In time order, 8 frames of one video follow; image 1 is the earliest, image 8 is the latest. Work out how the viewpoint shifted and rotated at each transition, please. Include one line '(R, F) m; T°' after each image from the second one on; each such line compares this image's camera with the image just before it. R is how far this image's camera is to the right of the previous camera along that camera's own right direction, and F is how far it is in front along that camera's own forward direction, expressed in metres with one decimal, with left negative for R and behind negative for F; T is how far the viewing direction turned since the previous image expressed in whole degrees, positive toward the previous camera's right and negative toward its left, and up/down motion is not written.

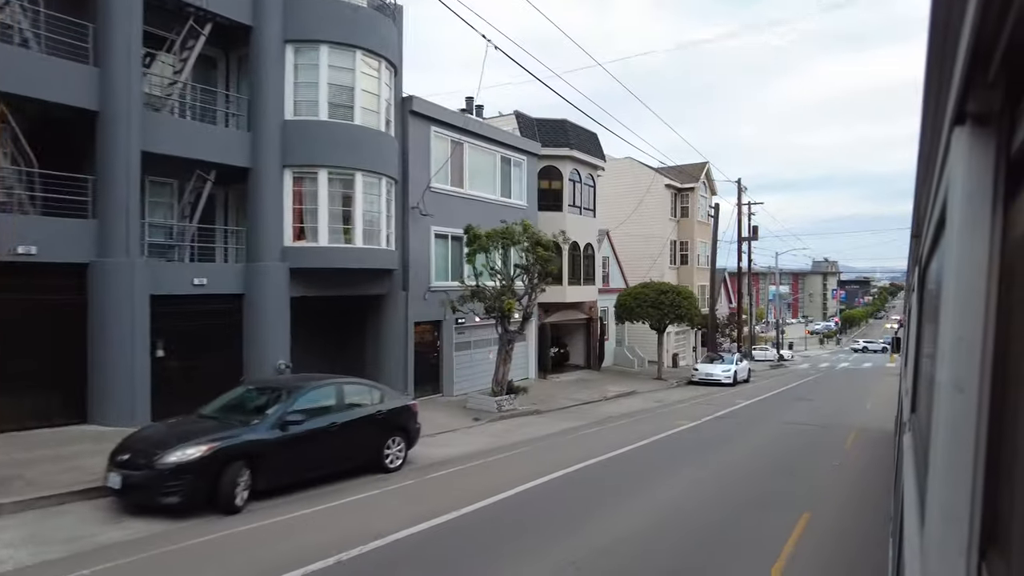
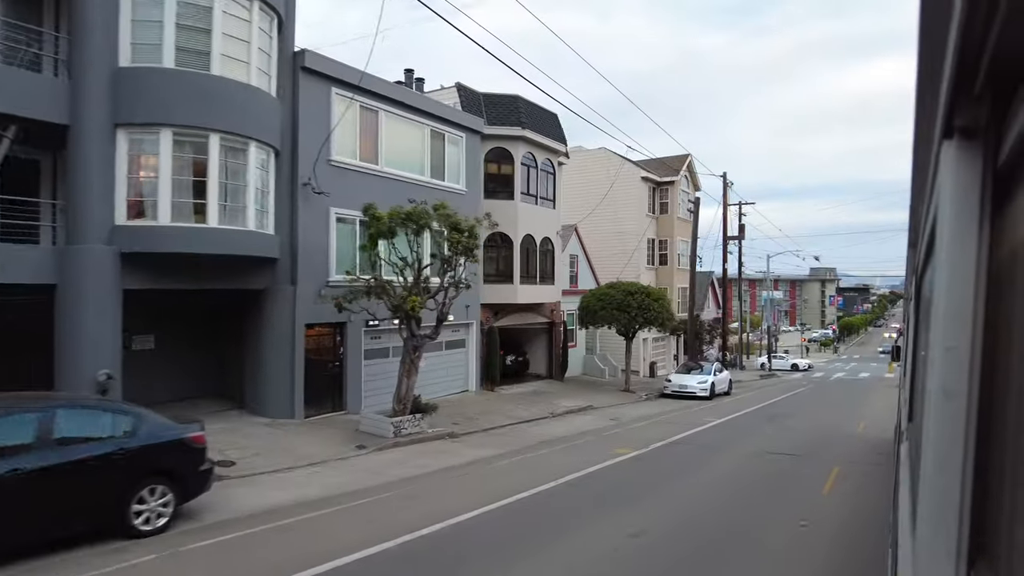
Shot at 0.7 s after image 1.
(+1.9, +3.2) m; 0°
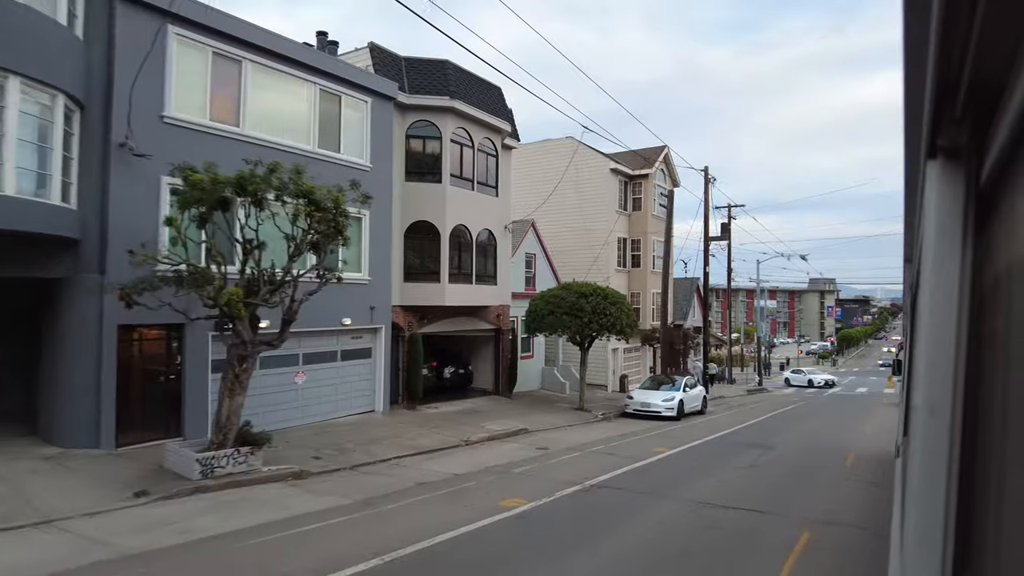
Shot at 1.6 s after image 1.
(+2.1, +3.6) m; 0°
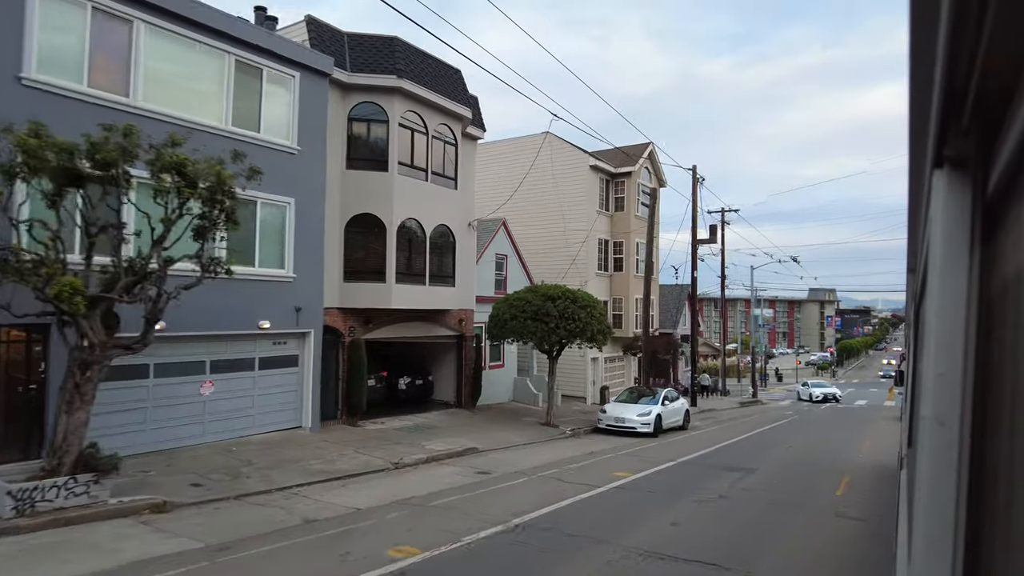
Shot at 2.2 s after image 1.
(+1.2, +2.0) m; 0°
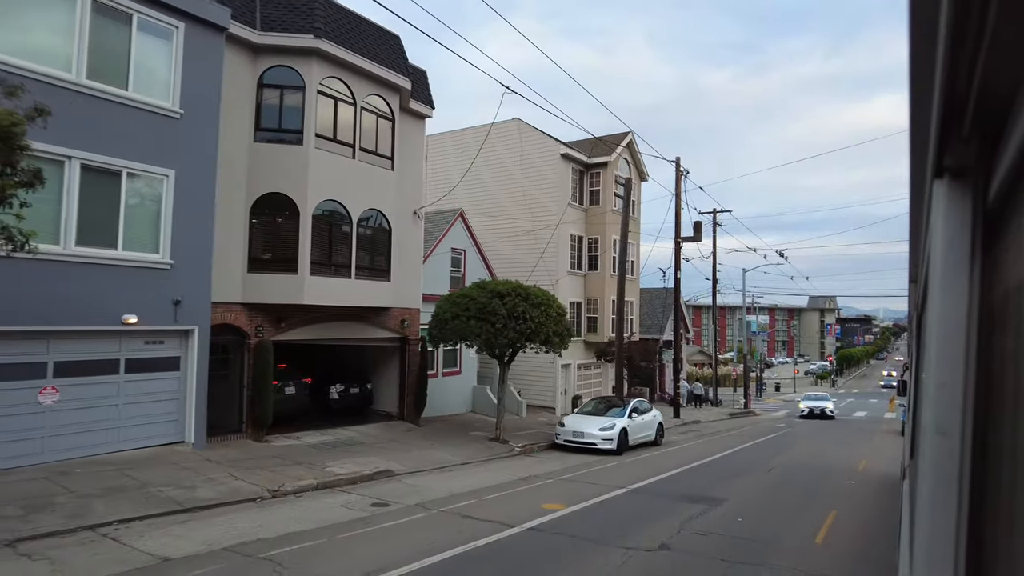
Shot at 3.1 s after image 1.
(+1.5, +2.4) m; 0°
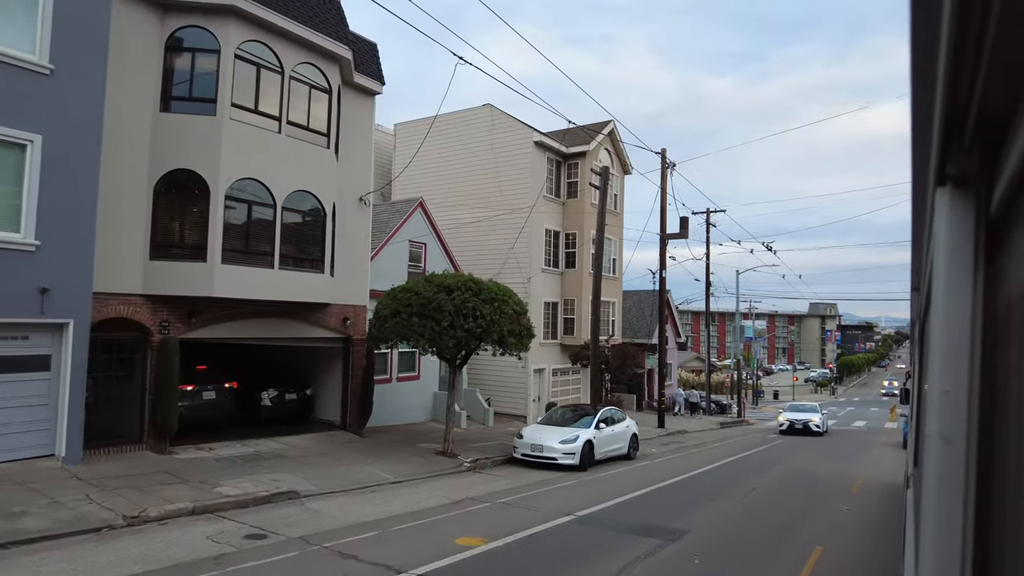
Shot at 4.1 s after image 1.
(+1.2, +1.9) m; 0°
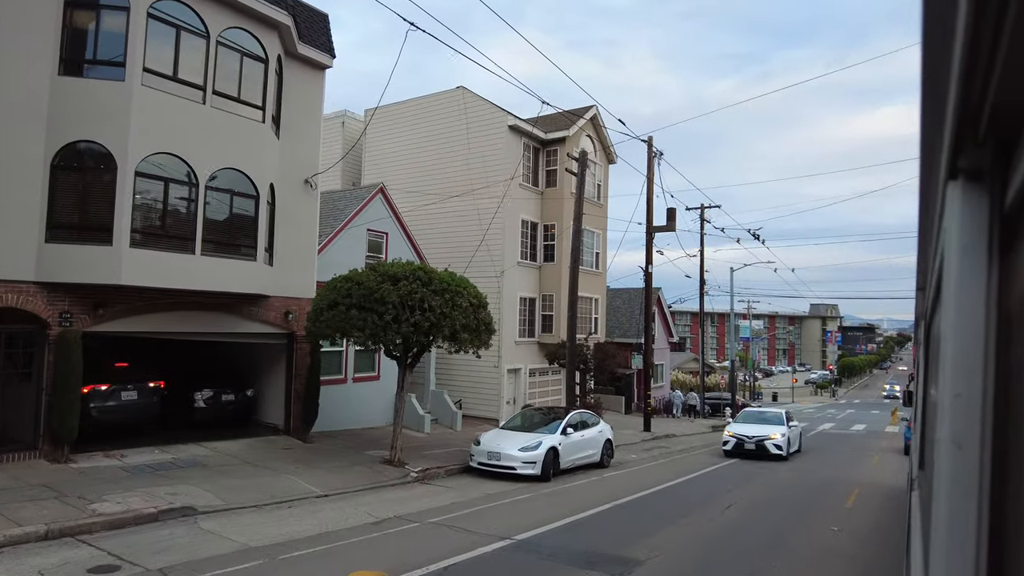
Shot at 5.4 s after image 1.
(+1.0, +1.5) m; 0°
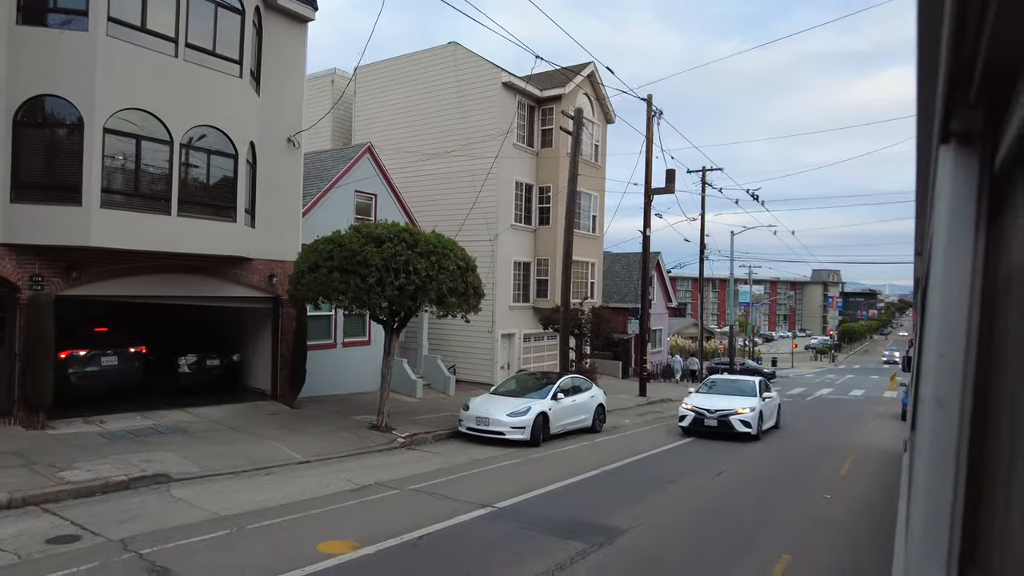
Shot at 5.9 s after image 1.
(+0.3, +0.4) m; 0°
